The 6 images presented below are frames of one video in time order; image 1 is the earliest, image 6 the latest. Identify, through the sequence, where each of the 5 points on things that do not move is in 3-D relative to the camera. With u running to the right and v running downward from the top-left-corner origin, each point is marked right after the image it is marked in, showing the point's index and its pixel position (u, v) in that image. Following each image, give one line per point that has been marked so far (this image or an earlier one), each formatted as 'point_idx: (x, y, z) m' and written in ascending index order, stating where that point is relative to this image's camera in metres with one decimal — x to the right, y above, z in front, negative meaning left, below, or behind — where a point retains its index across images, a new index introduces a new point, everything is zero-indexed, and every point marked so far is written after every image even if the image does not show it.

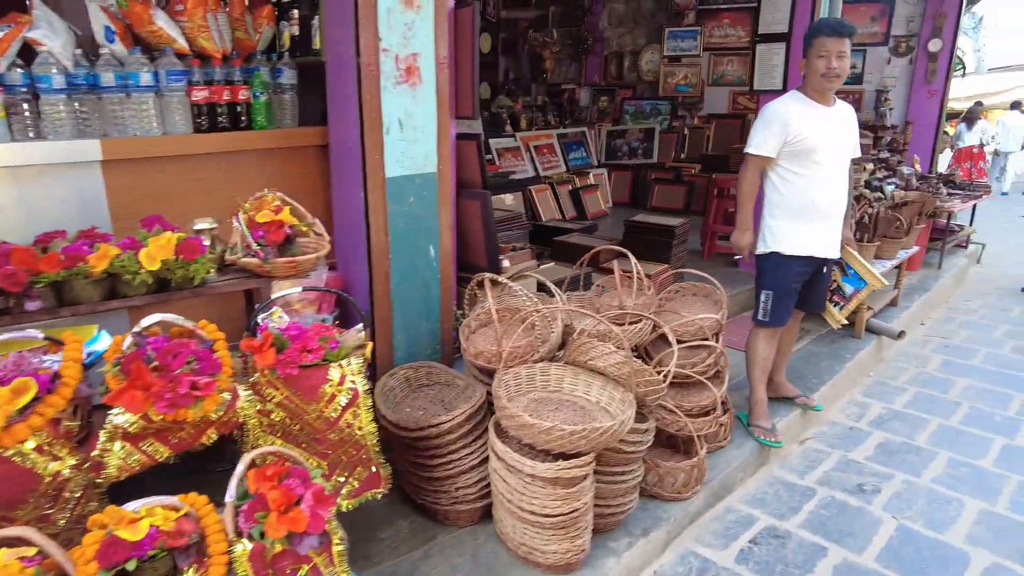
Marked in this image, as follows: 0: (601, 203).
0: (+1.0, +1.0, +7.5) m
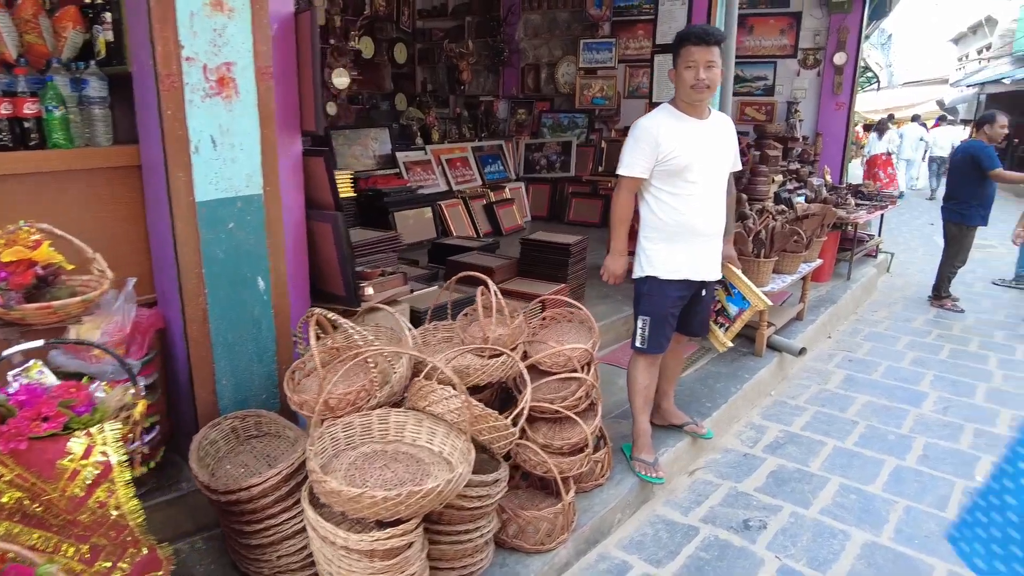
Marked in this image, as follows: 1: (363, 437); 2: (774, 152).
0: (+0.1, +0.8, +7.3) m
1: (-0.5, -0.5, +2.1) m
2: (+2.4, +1.3, +6.1) m
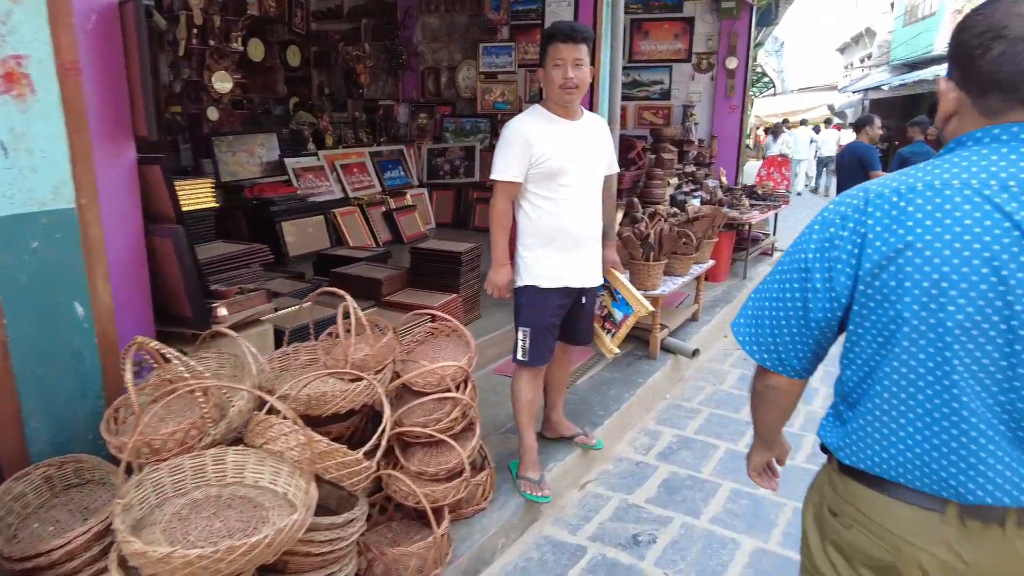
0: (-1.0, +0.7, +7.1) m
1: (-0.9, -0.5, +1.8) m
2: (+1.5, +1.2, +6.1) m
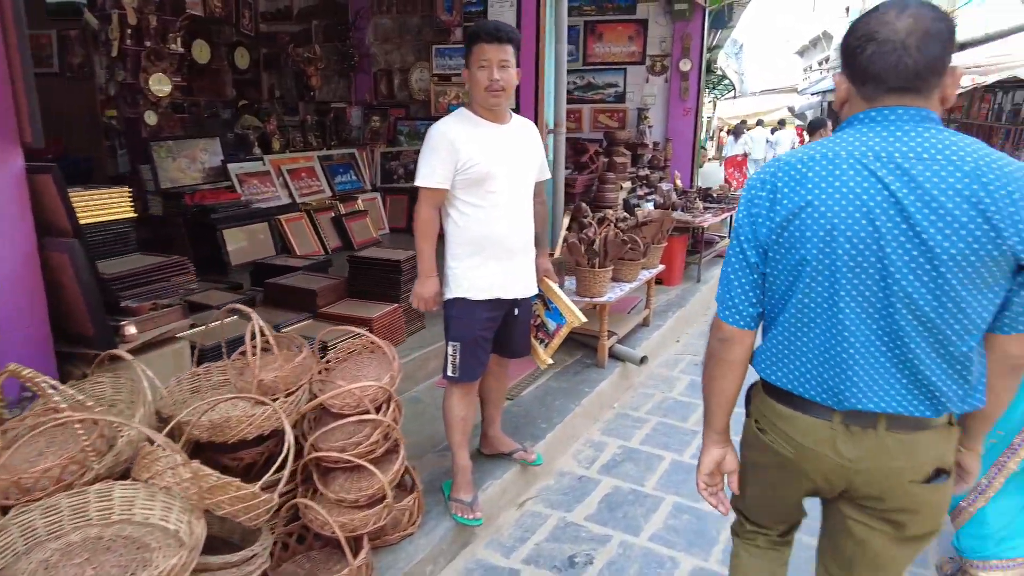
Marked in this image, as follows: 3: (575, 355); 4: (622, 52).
0: (-1.5, +0.6, +6.9) m
1: (-1.1, -0.6, +1.7) m
2: (+1.0, +1.2, +6.1) m
3: (+0.4, -0.4, +4.2) m
4: (+1.2, +2.7, +7.4) m
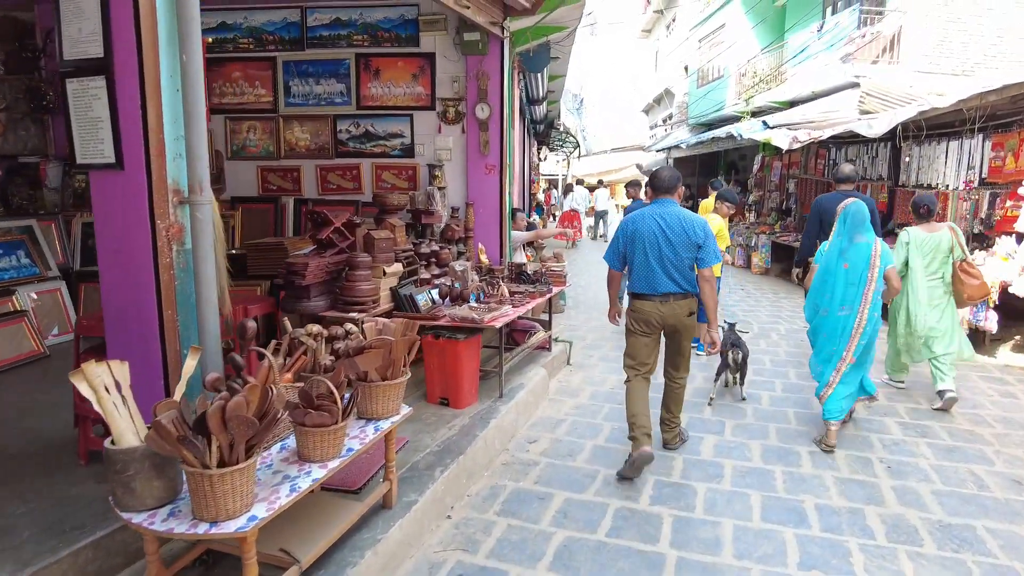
0: (-3.4, -0.4, +4.7) m
1: (-2.1, -1.1, -0.5) m
2: (-0.9, +0.4, +4.3) m
3: (-1.0, -1.1, +2.2) m
4: (-0.9, +1.7, +5.8) m
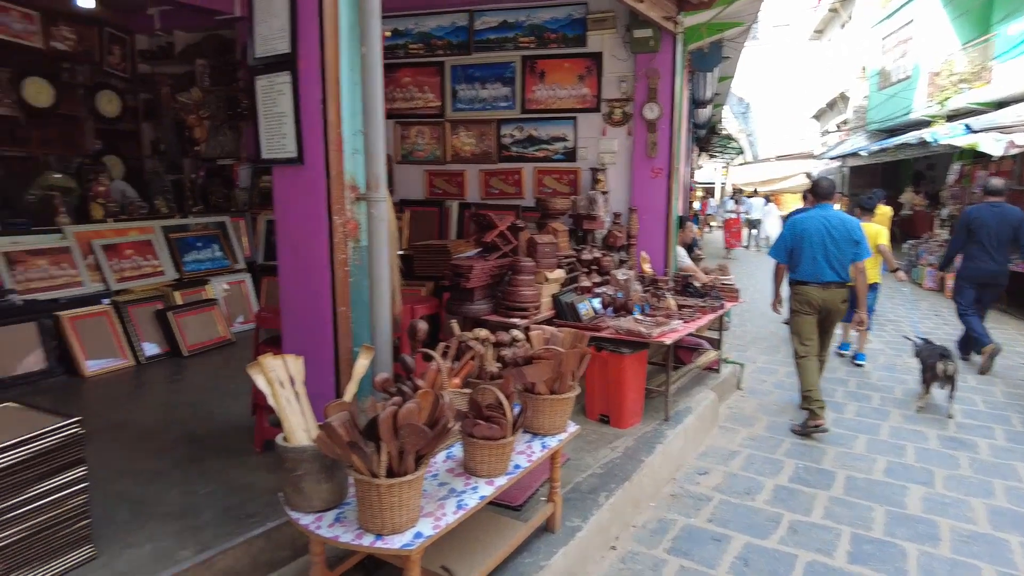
0: (-2.3, -0.3, +5.0) m
1: (-2.1, -1.0, -0.3) m
2: (+0.2, +0.3, +4.1) m
3: (-0.5, -1.1, +2.1) m
4: (+0.5, +1.7, +5.6) m
